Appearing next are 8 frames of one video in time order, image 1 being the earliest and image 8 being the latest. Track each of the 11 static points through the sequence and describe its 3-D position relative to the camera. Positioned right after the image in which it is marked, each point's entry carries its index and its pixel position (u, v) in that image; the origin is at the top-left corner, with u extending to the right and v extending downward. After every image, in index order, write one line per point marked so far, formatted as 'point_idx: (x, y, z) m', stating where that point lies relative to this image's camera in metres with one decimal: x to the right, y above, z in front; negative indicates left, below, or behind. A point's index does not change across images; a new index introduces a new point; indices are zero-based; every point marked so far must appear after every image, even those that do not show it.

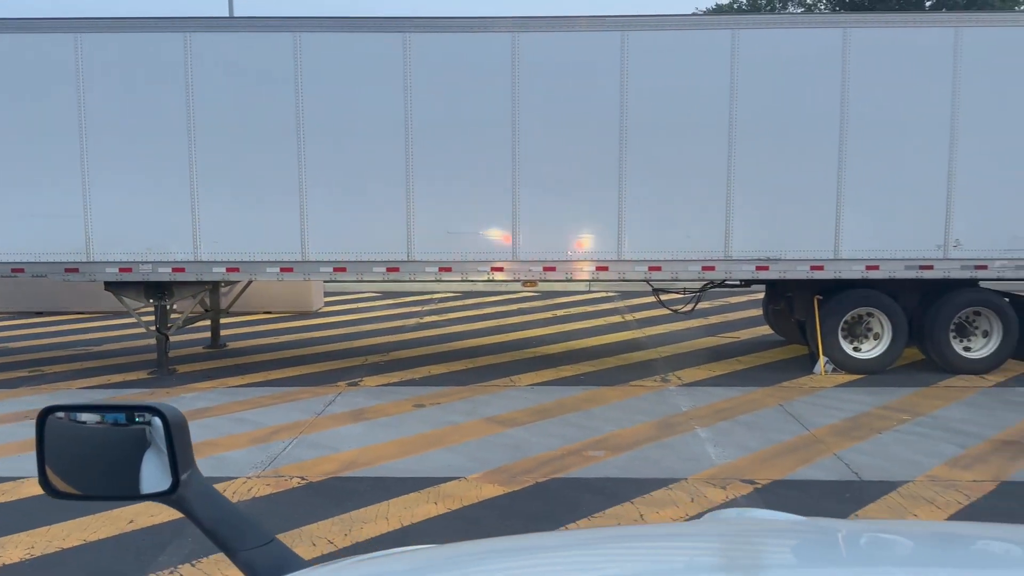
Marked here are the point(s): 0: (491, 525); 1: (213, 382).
0: (-0.1, -1.4, +5.0) m
1: (-3.1, -1.0, +8.8) m
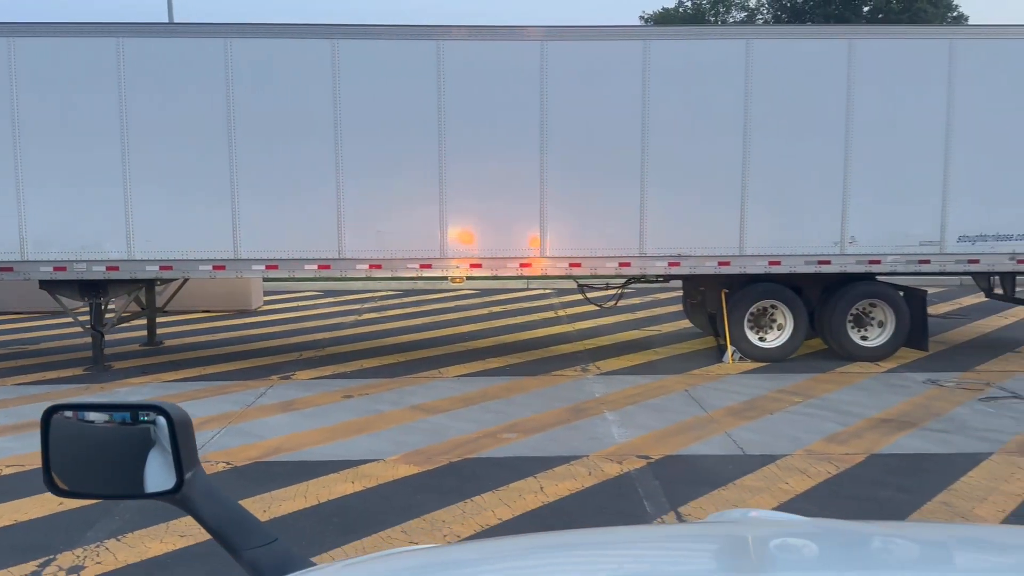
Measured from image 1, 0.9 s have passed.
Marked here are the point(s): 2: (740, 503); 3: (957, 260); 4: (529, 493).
0: (-0.7, -1.4, +5.4) m
1: (-3.9, -0.9, +9.0) m
2: (+1.4, -1.3, +5.4) m
3: (+4.8, +0.3, +9.1) m
4: (+0.1, -1.3, +5.6) m
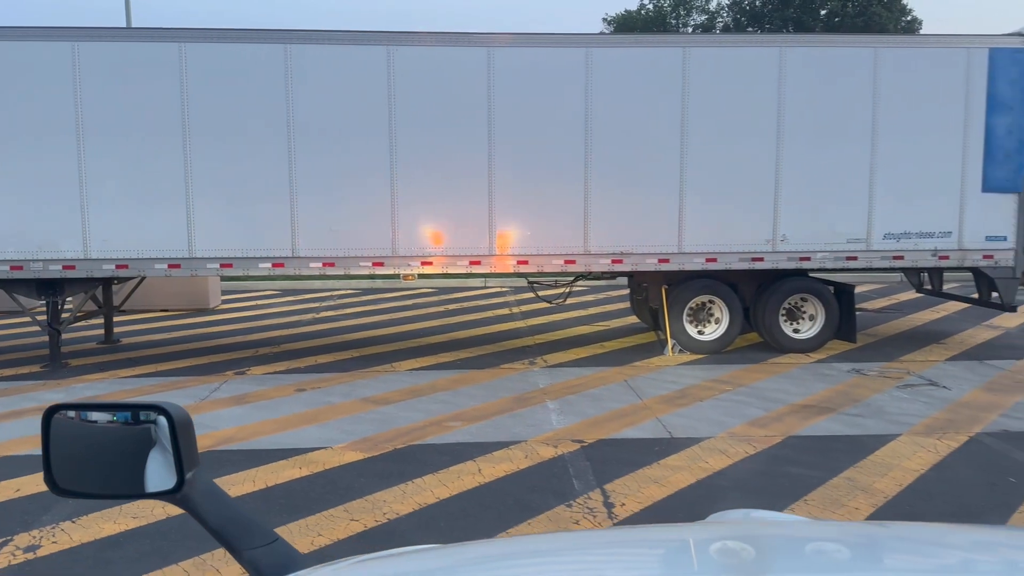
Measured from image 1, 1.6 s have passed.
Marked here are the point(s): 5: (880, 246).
0: (-1.1, -1.3, +5.7) m
1: (-4.4, -0.9, +9.2) m
2: (+1.0, -1.3, +5.8) m
3: (+4.2, +0.4, +9.6) m
4: (-0.3, -1.3, +5.9) m
5: (+4.2, +0.5, +9.6) m
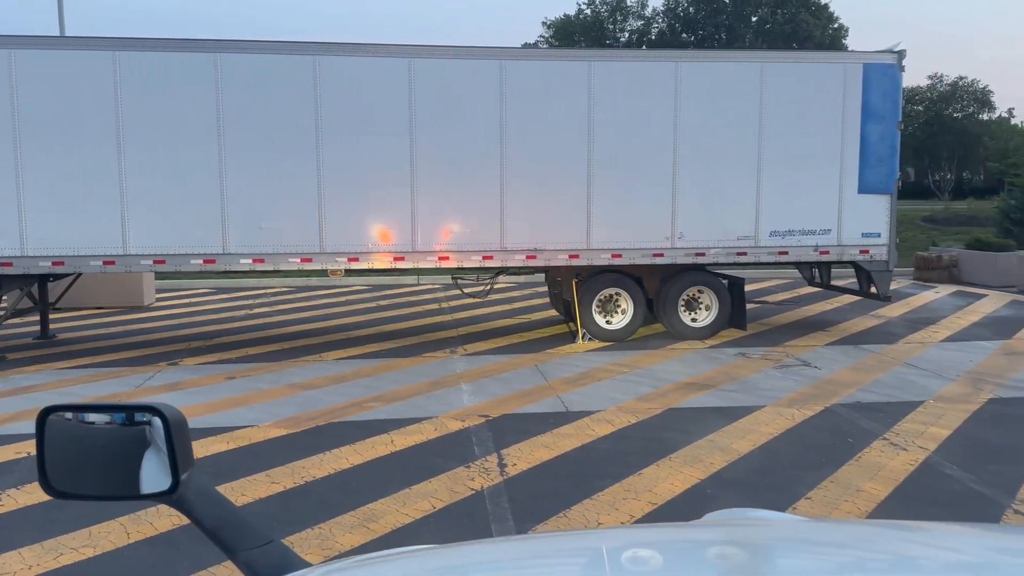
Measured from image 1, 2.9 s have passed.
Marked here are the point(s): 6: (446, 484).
0: (-1.8, -1.2, +6.3) m
1: (-5.4, -0.9, +9.7) m
2: (+0.3, -1.2, +6.5) m
3: (+3.2, +0.5, +10.6) m
4: (-1.0, -1.2, +6.6) m
5: (+3.2, +0.6, +10.6) m
6: (-0.4, -1.3, +5.7) m
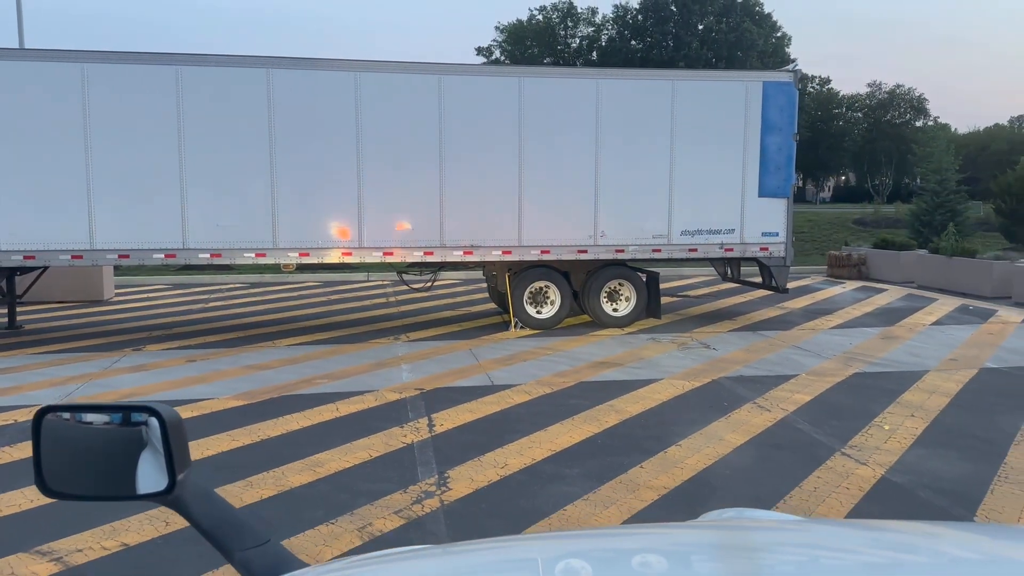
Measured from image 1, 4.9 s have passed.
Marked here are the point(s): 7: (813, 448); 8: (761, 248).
0: (-2.5, -1.1, +7.3) m
1: (-6.2, -0.8, +10.5) m
2: (-0.4, -1.1, +7.6) m
3: (+2.4, +0.6, +11.9) m
4: (-1.7, -1.1, +7.7) m
5: (+2.4, +0.7, +11.9) m
6: (-1.0, -1.2, +6.8) m
7: (+2.3, -1.2, +6.5) m
8: (+3.6, +0.6, +12.0) m
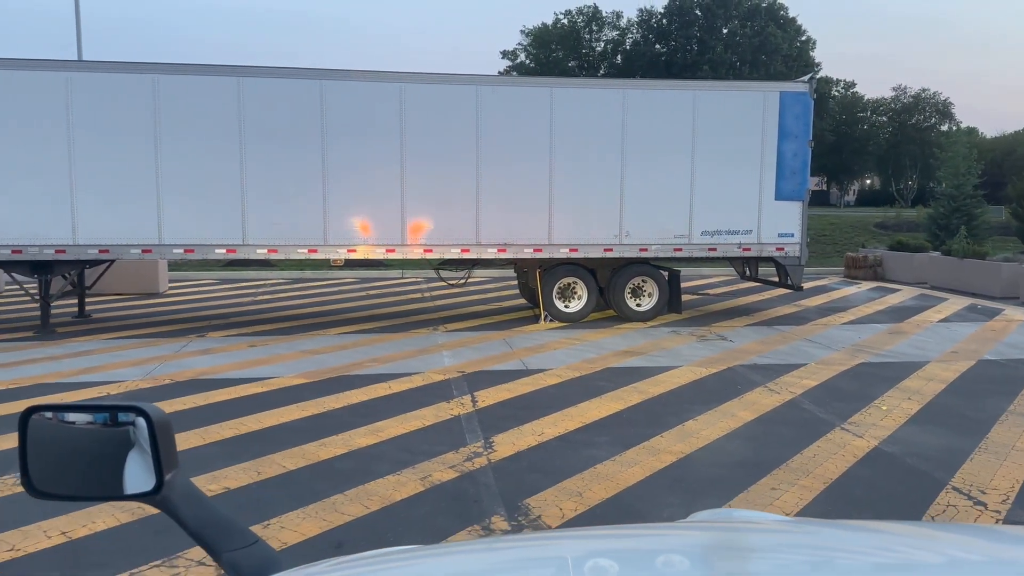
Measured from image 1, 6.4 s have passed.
0: (-2.1, -1.0, +8.3) m
1: (-5.7, -0.7, +11.5) m
2: (0.0, -1.0, +8.5) m
3: (+2.8, +0.6, +12.7) m
4: (-1.3, -1.0, +8.6) m
5: (+2.8, +0.7, +12.7) m
6: (-0.7, -1.1, +7.7) m
7: (+2.7, -1.2, +7.4) m
8: (+4.0, +0.6, +12.8) m
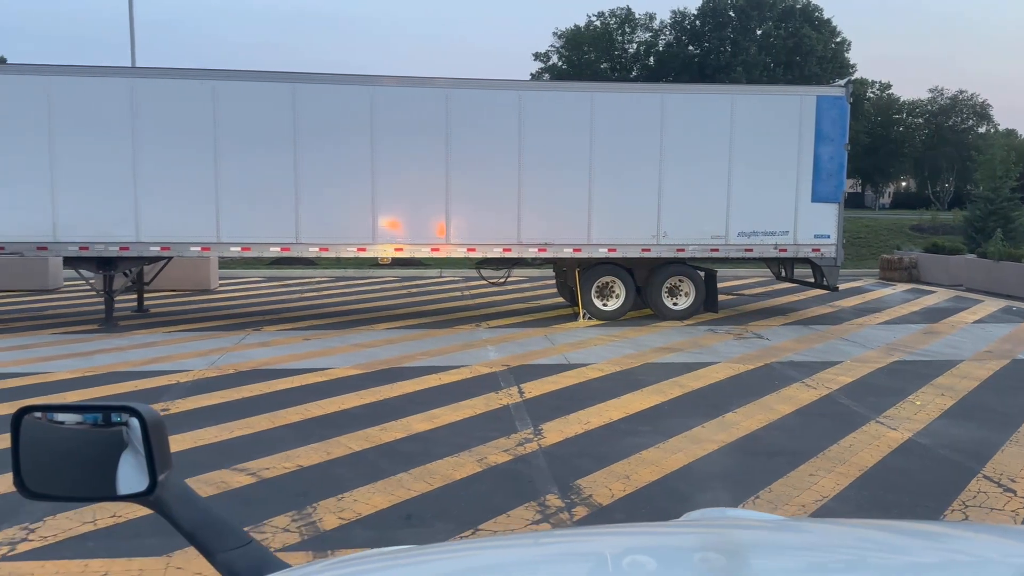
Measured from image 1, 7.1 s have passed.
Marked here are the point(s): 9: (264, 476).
0: (-1.7, -1.0, +8.7) m
1: (-5.2, -0.6, +12.1) m
2: (+0.4, -1.0, +8.9) m
3: (+3.5, +0.6, +13.0) m
4: (-0.9, -1.0, +9.0) m
5: (+3.4, +0.7, +13.0) m
6: (-0.3, -1.1, +8.1) m
7: (+3.1, -1.2, +7.7) m
8: (+4.7, +0.6, +13.1) m
9: (-1.7, -1.3, +5.9) m
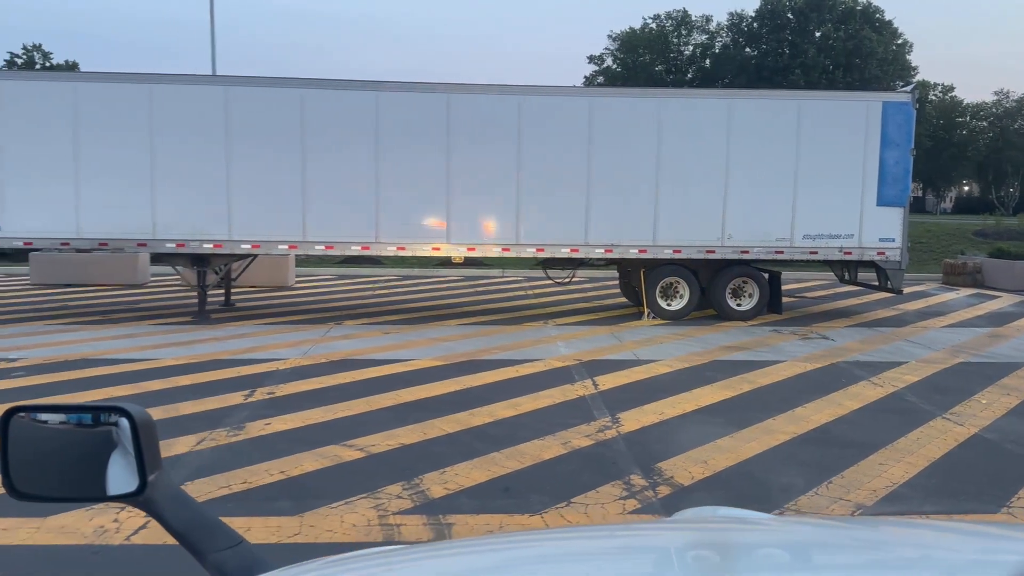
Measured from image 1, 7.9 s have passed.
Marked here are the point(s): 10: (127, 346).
0: (-0.8, -1.0, +9.3) m
1: (-4.1, -0.5, +12.8) m
2: (+1.3, -1.0, +9.4) m
3: (+4.5, +0.6, +13.2) m
4: (0.0, -0.9, +9.5) m
5: (+4.5, +0.7, +13.2) m
6: (+0.5, -1.1, +8.6) m
7: (+3.8, -1.2, +7.9) m
8: (+5.7, +0.6, +13.2) m
9: (-1.1, -1.3, +6.5) m
10: (-4.9, -0.7, +10.7) m
